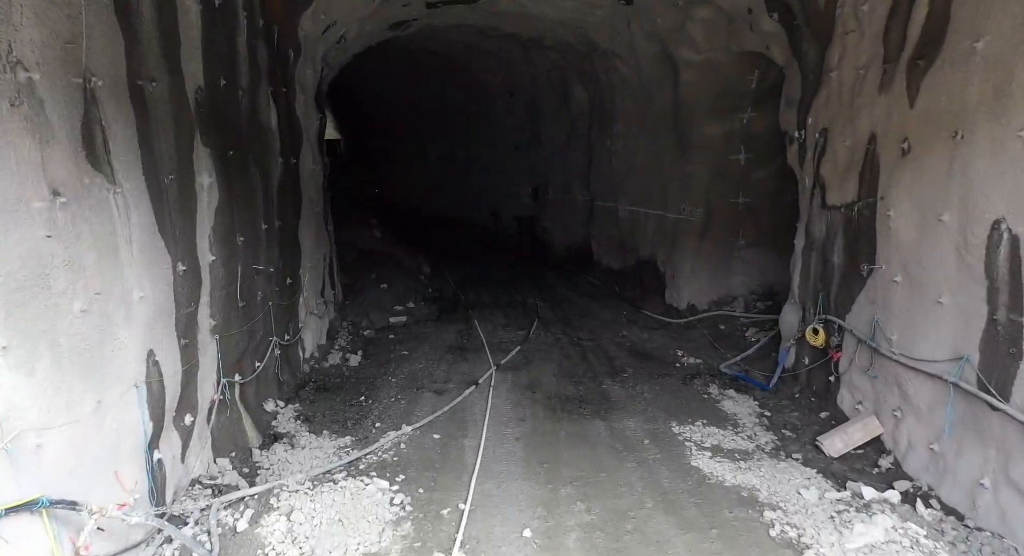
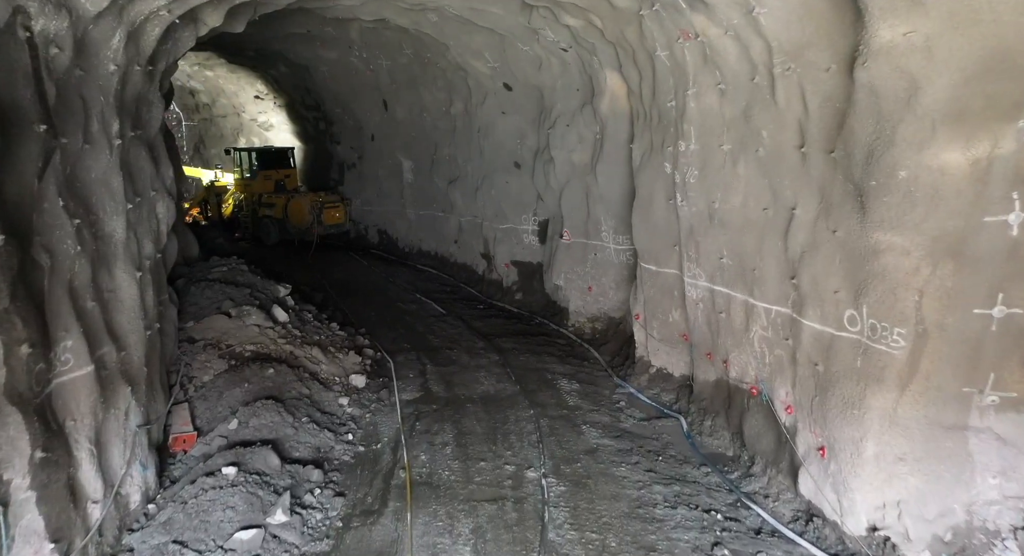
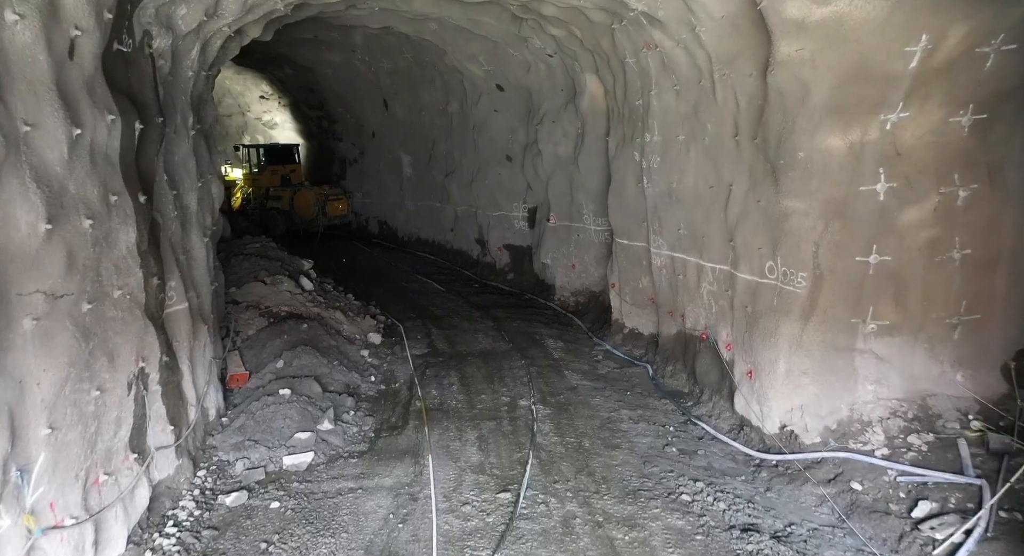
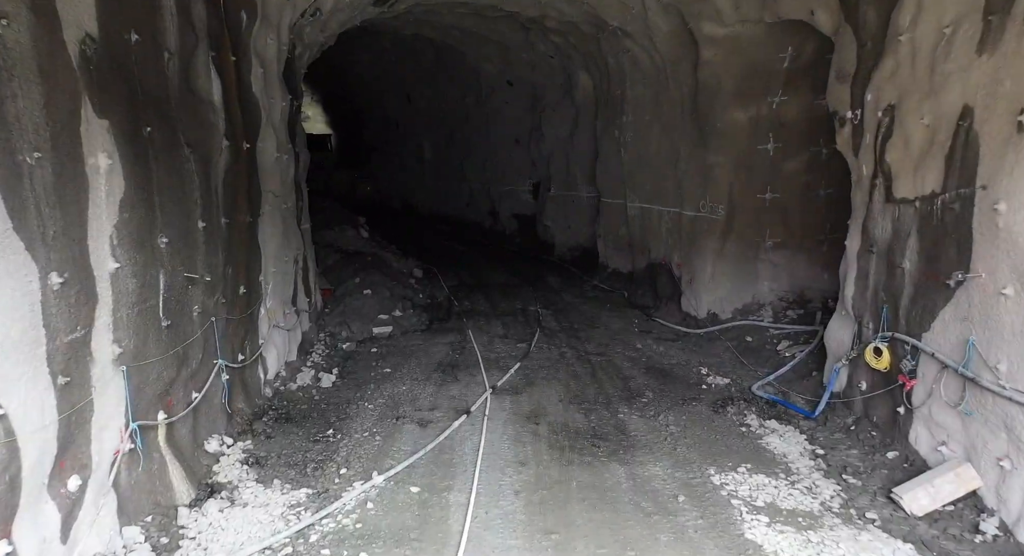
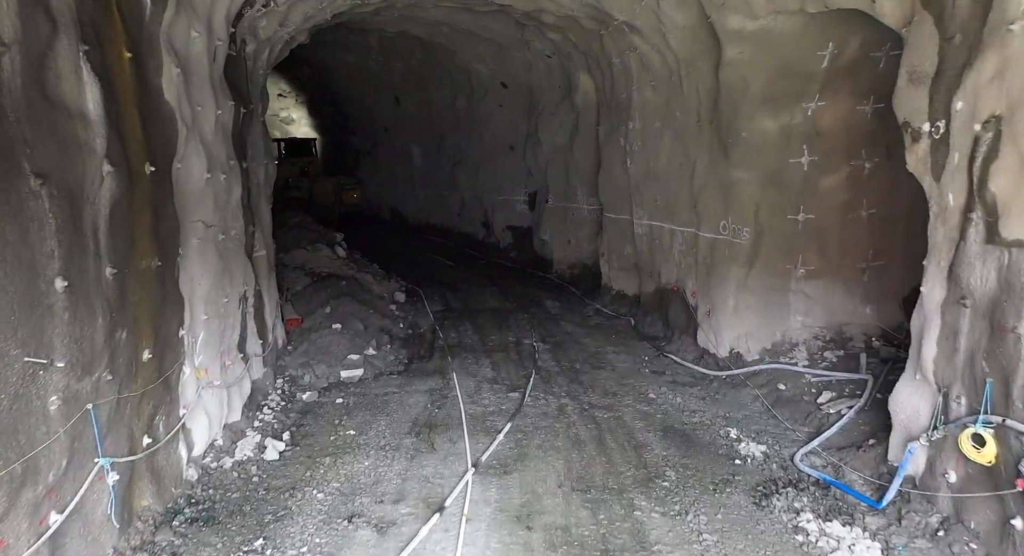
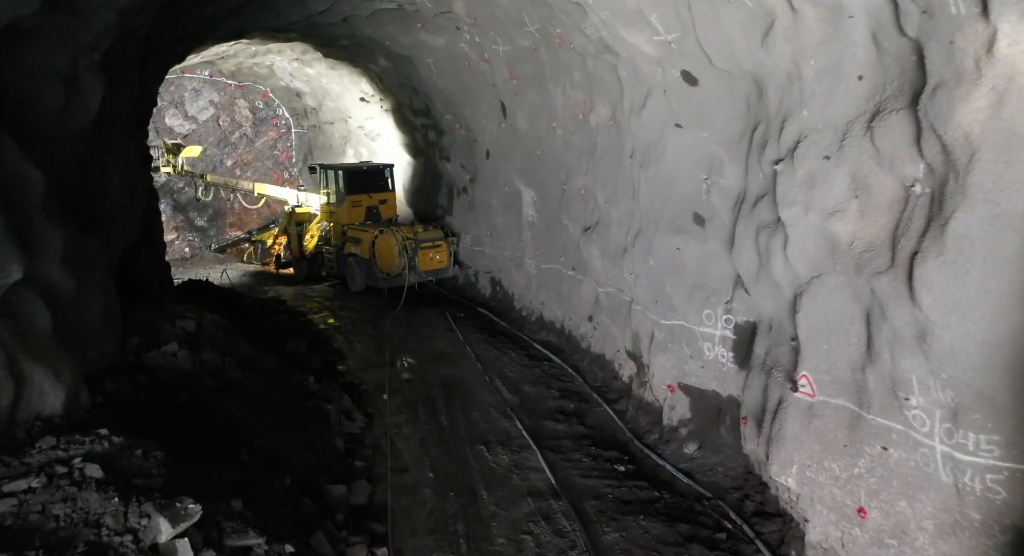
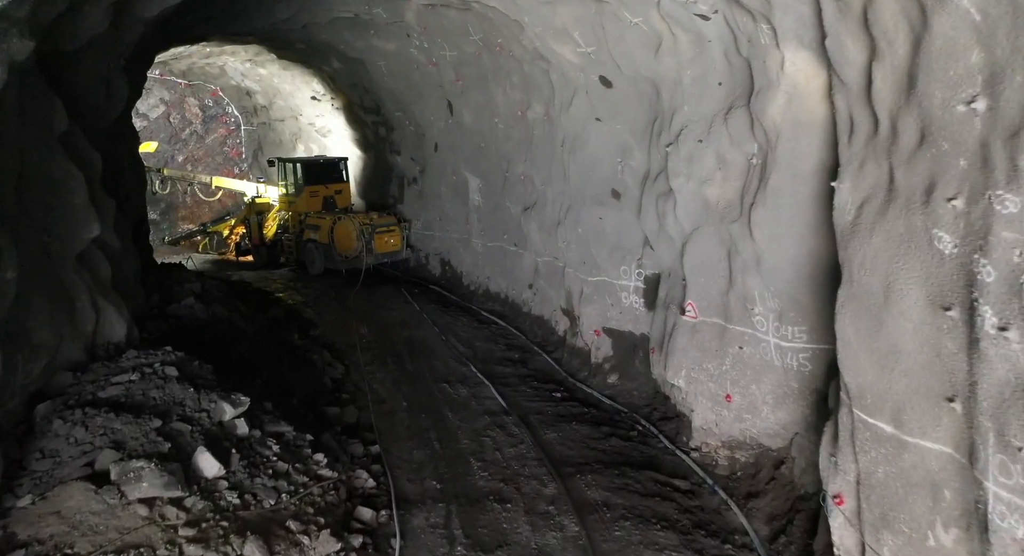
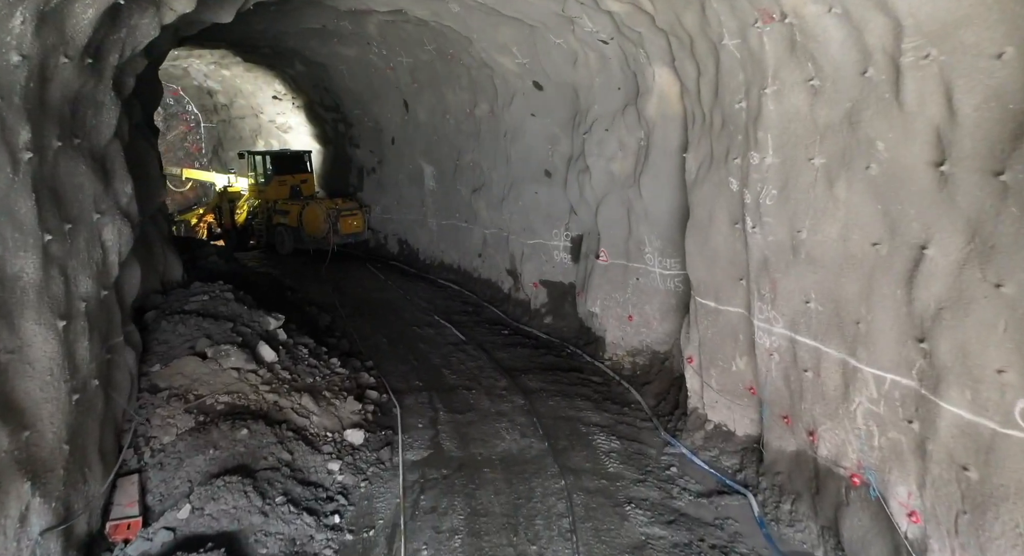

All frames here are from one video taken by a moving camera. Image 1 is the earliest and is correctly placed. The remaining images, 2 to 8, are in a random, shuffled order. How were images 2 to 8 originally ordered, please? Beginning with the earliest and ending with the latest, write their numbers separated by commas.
4, 5, 3, 2, 8, 7, 6
